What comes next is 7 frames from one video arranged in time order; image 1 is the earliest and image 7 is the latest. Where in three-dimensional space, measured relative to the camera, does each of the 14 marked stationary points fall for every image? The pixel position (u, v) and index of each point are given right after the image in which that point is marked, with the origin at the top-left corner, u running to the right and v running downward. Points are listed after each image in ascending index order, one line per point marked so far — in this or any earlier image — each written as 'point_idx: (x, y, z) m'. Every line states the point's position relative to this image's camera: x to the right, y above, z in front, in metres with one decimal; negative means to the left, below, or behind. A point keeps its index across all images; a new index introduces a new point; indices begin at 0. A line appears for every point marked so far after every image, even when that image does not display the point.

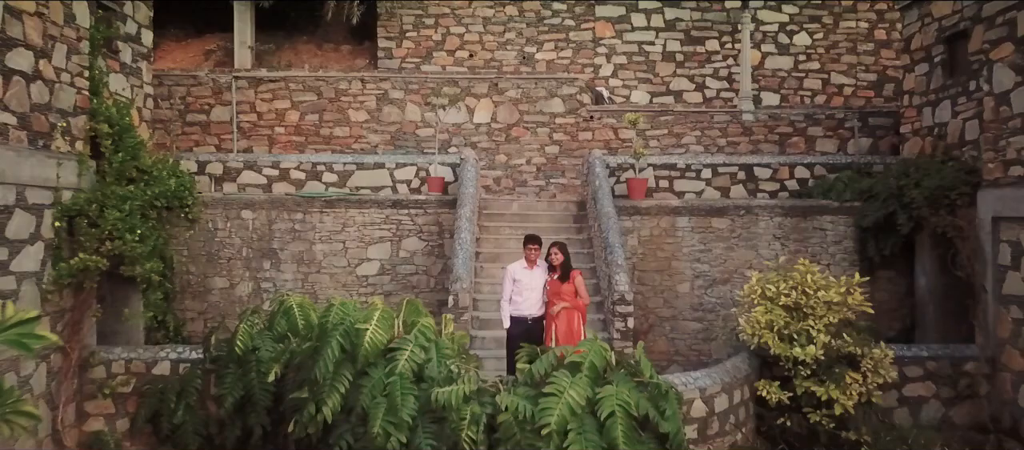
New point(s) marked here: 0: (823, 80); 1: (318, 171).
0: (+3.2, +1.5, +8.2) m
1: (-1.5, +0.4, +5.9) m
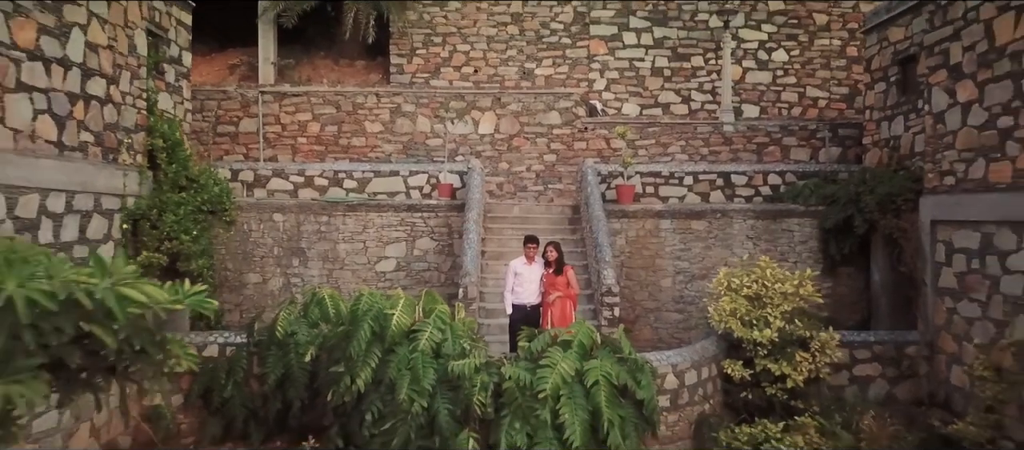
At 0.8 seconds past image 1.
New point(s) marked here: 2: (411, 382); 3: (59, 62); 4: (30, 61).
0: (+3.3, +1.5, +8.9) m
1: (-1.5, +0.4, +6.6) m
2: (-0.5, -0.8, +3.8) m
3: (-2.5, +0.9, +4.3) m
4: (-2.5, +0.9, +4.1) m
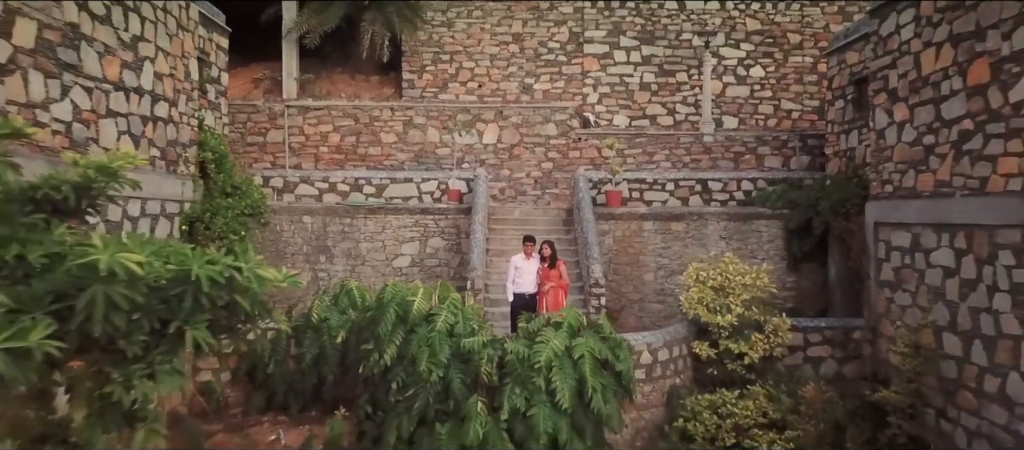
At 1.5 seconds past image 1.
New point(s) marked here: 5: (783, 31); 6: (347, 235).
0: (+3.3, +1.5, +9.8) m
1: (-1.5, +0.4, +7.5) m
2: (-0.5, -0.8, +4.7) m
3: (-2.5, +0.9, +5.2) m
4: (-2.5, +0.8, +4.9) m
5: (+3.4, +2.4, +9.7) m
6: (-1.5, -0.1, +7.3) m
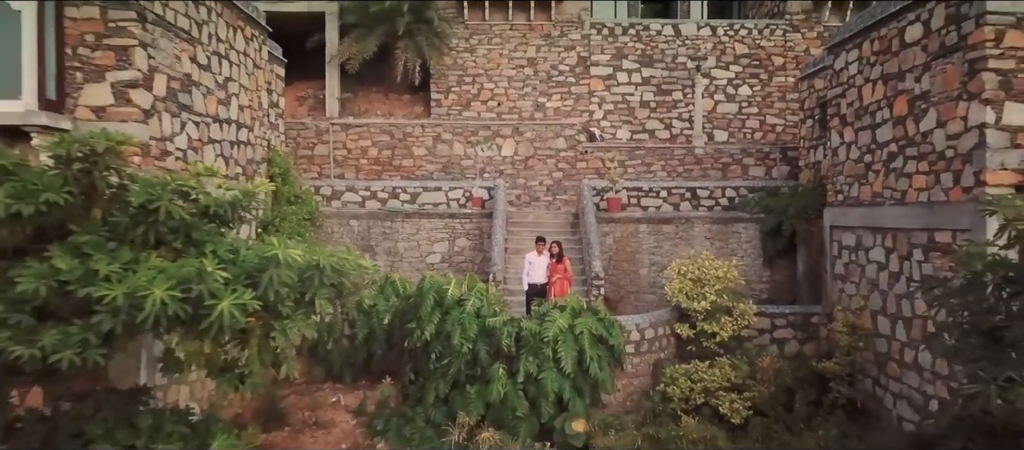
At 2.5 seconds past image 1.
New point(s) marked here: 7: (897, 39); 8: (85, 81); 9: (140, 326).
0: (+3.5, +1.5, +10.9) m
1: (-1.3, +0.4, +8.8) m
2: (-0.4, -0.8, +5.9) m
3: (-2.4, +0.9, +6.5) m
4: (-2.4, +0.8, +6.2) m
5: (+3.6, +2.4, +10.9) m
6: (-1.4, -0.1, +8.6) m
7: (+3.0, +1.5, +6.1) m
8: (-2.7, +0.9, +5.0) m
9: (-1.5, -0.4, +3.0) m
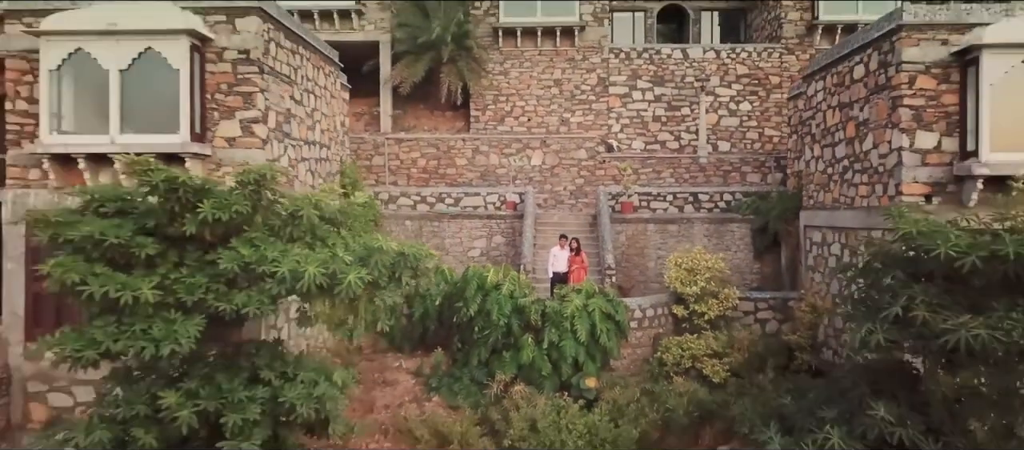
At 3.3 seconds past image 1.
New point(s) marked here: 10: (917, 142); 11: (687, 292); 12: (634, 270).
0: (+3.9, +1.5, +12.4) m
1: (-0.9, +0.4, +10.4) m
2: (-0.1, -0.8, +7.6) m
3: (-2.1, +0.9, +8.2) m
4: (-2.1, +0.8, +7.9) m
5: (+4.0, +2.4, +12.3) m
6: (-1.0, -0.1, +10.3) m
7: (+3.3, +1.5, +7.6) m
8: (-2.5, +0.9, +6.7) m
9: (-1.3, -0.4, +4.7) m
10: (+3.3, +0.7, +6.4) m
11: (+1.9, -0.7, +8.3) m
12: (+1.6, -0.6, +10.1) m
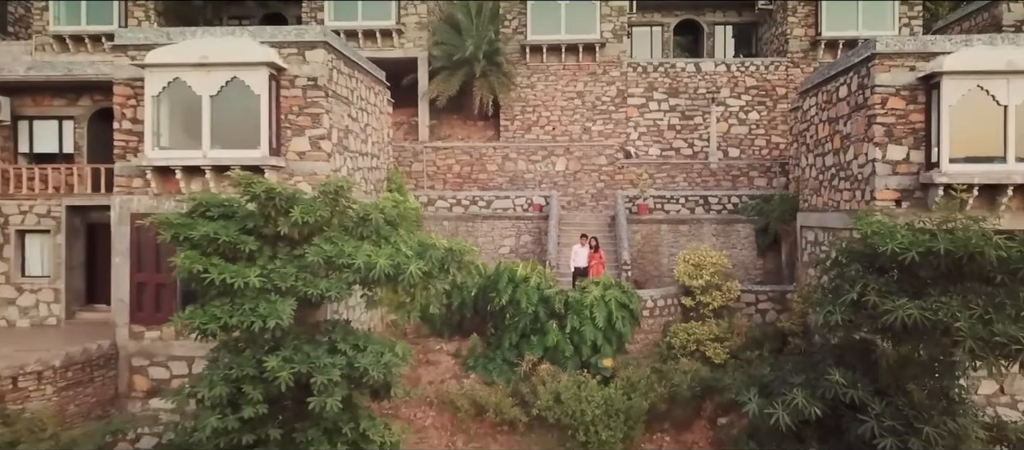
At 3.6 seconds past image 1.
0: (+4.4, +1.5, +13.4) m
1: (-0.5, +0.4, +11.6) m
2: (+0.2, -0.8, +8.7) m
3: (-1.8, +0.8, +9.4) m
4: (-1.8, +0.8, +9.1) m
5: (+4.5, +2.4, +13.4) m
6: (-0.6, -0.1, +11.4) m
7: (+3.6, +1.4, +8.6) m
8: (-2.2, +0.9, +7.9) m
9: (-1.1, -0.4, +5.9) m
10: (+3.6, +0.7, +7.4) m
11: (+2.2, -0.7, +9.4) m
12: (+2.0, -0.6, +11.2) m
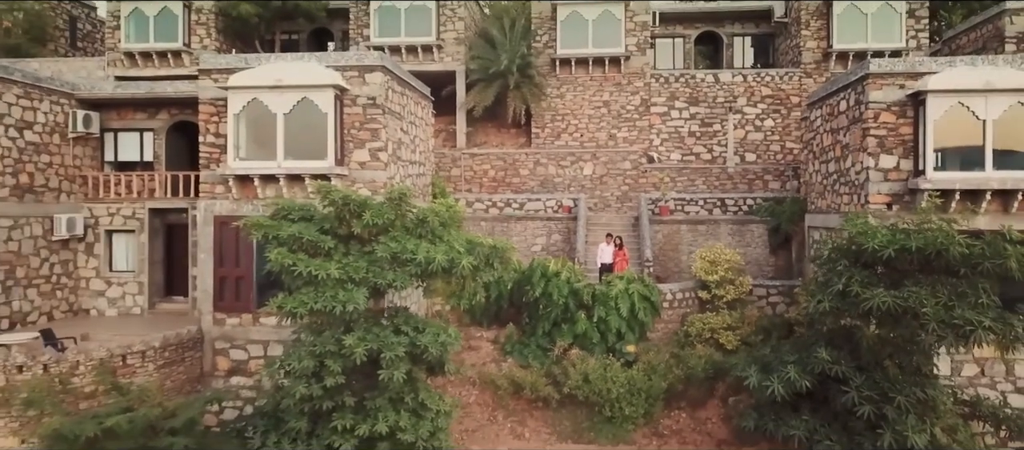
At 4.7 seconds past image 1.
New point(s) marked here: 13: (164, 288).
0: (+5.0, +1.5, +14.3) m
1: (0.0, +0.4, +12.7) m
2: (+0.6, -0.8, +9.8) m
3: (-1.3, +0.8, +10.5) m
4: (-1.4, +0.8, +10.3) m
5: (+5.0, +2.4, +14.3) m
6: (-0.1, -0.1, +12.5) m
7: (+4.0, +1.4, +9.5) m
8: (-1.9, +0.9, +9.1) m
9: (-0.8, -0.4, +7.0) m
10: (+4.0, +0.7, +8.4) m
11: (+2.6, -0.7, +10.4) m
12: (+2.5, -0.6, +12.2) m
13: (-5.2, -0.9, +11.6) m
